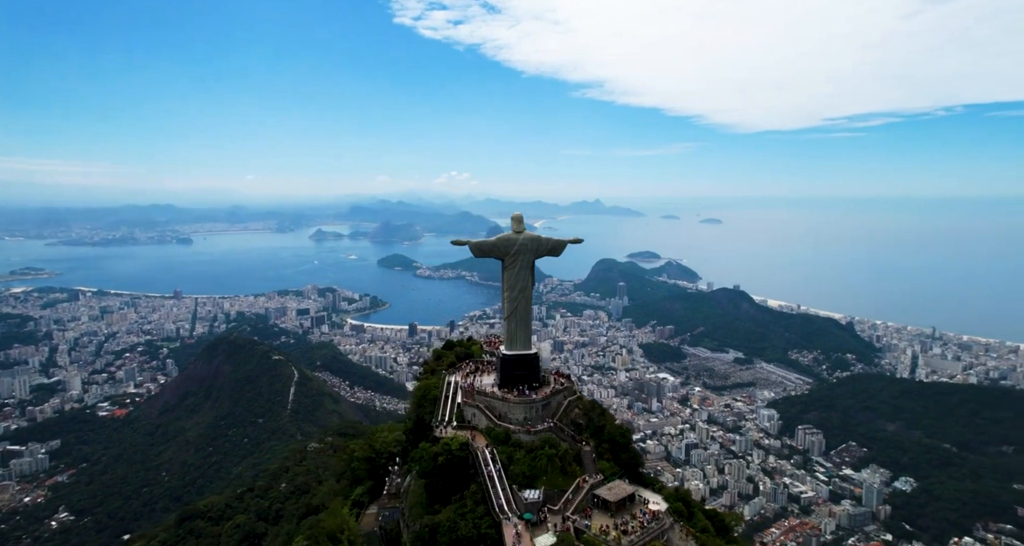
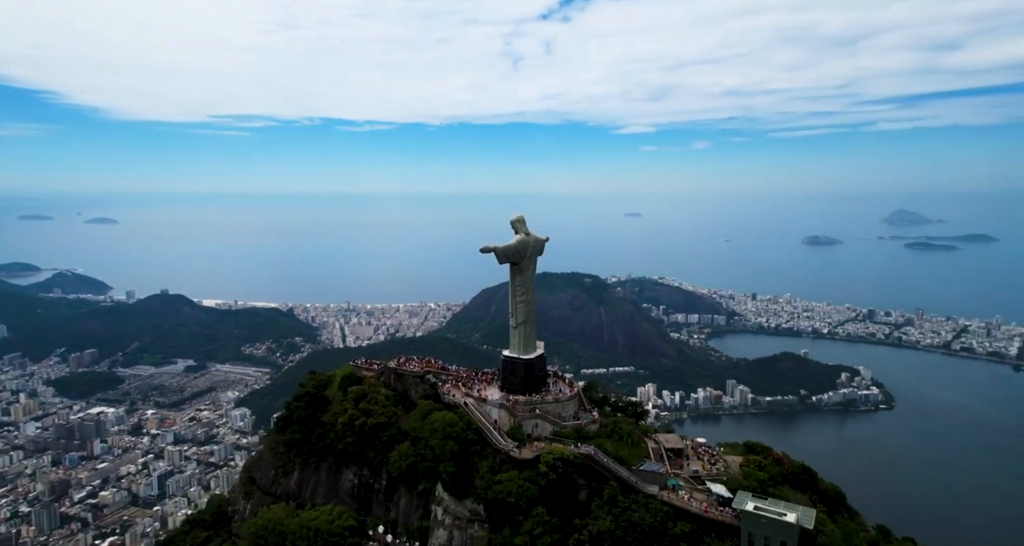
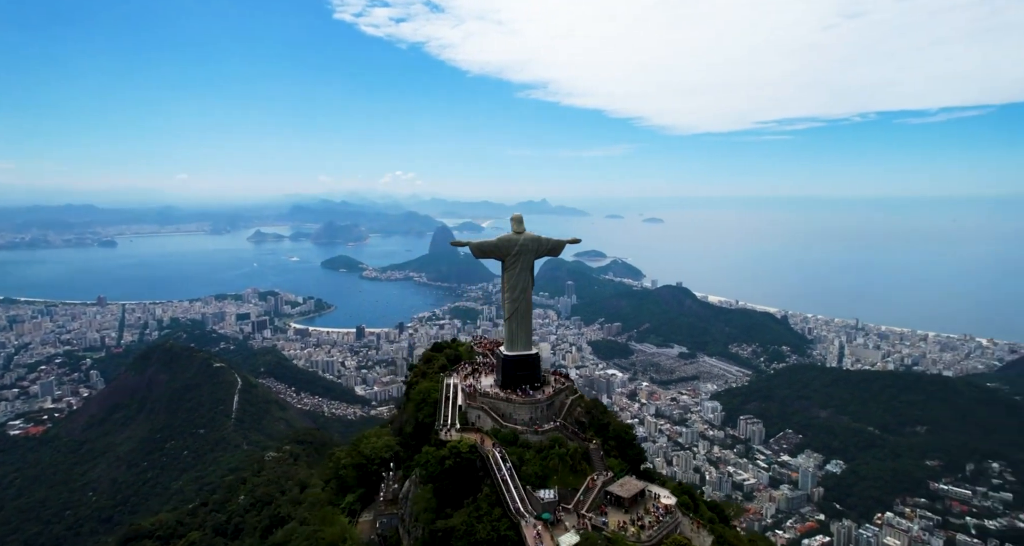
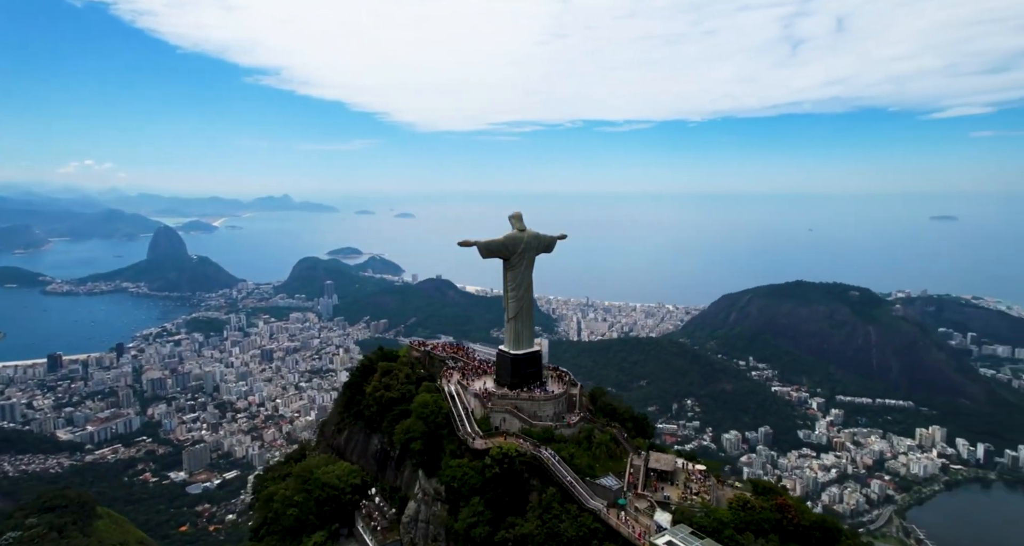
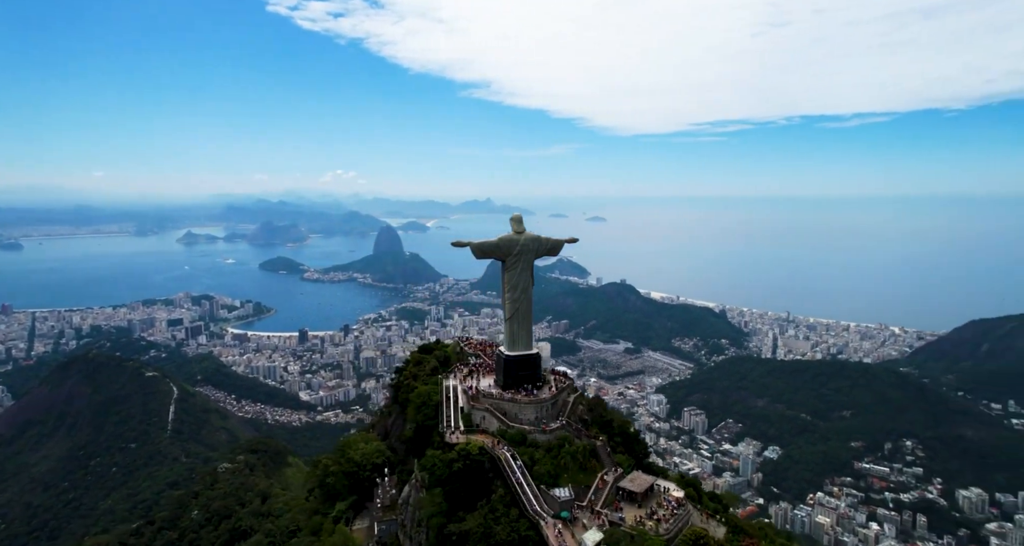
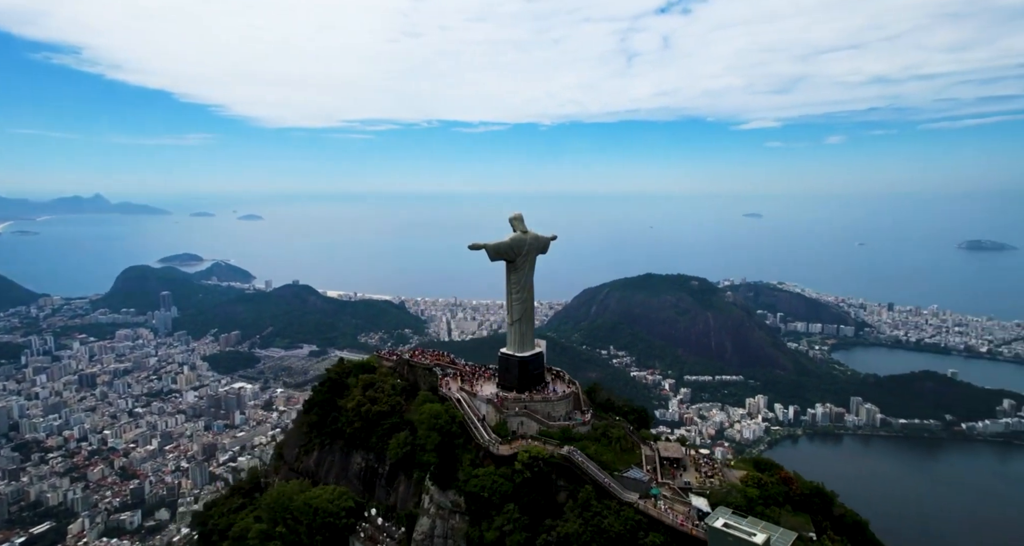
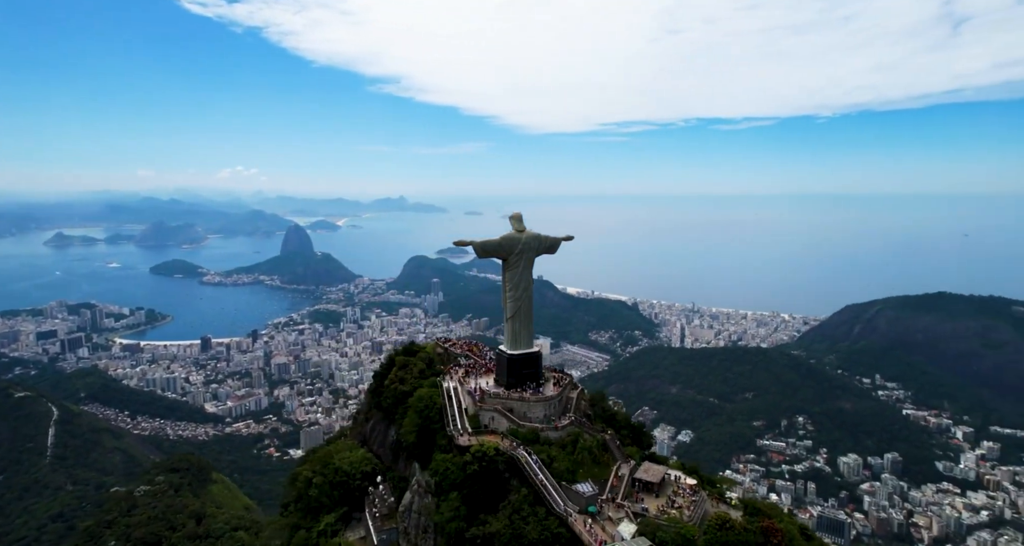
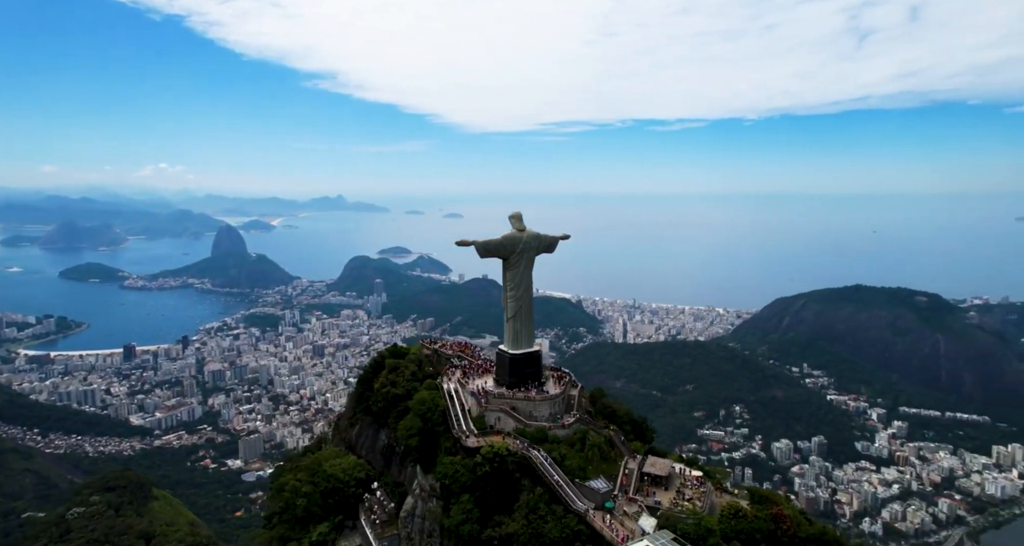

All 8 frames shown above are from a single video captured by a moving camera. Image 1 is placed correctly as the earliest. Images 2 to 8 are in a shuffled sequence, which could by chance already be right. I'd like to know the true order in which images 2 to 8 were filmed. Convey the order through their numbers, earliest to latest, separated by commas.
3, 5, 7, 8, 4, 6, 2
